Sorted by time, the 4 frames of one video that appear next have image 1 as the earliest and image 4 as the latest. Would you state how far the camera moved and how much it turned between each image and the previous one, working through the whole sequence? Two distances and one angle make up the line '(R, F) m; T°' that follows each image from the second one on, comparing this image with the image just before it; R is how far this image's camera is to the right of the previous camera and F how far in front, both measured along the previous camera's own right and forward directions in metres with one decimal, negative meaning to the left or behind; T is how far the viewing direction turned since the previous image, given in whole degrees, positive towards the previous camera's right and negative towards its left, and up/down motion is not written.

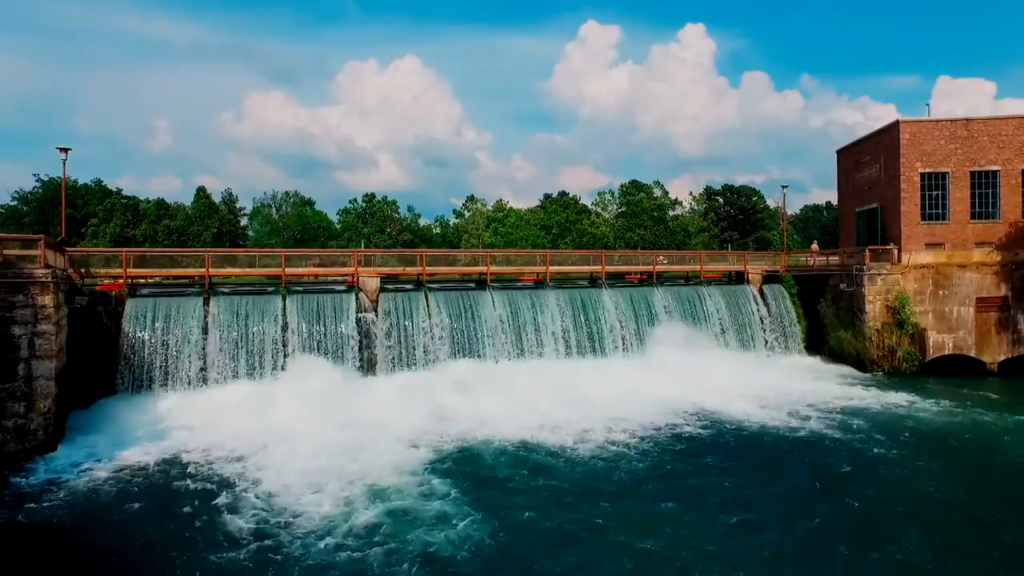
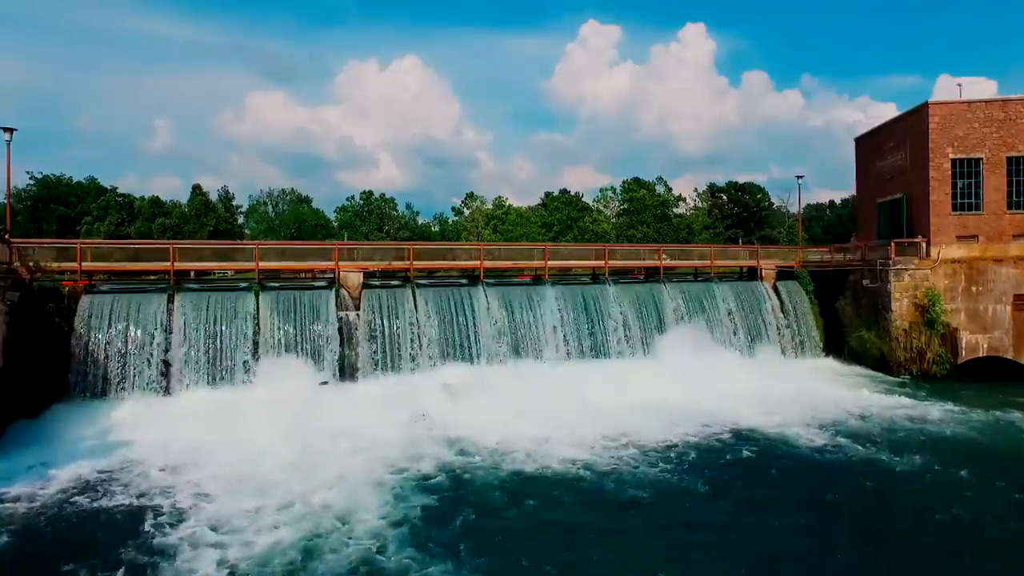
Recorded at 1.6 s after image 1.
(+0.1, +1.6) m; 0°
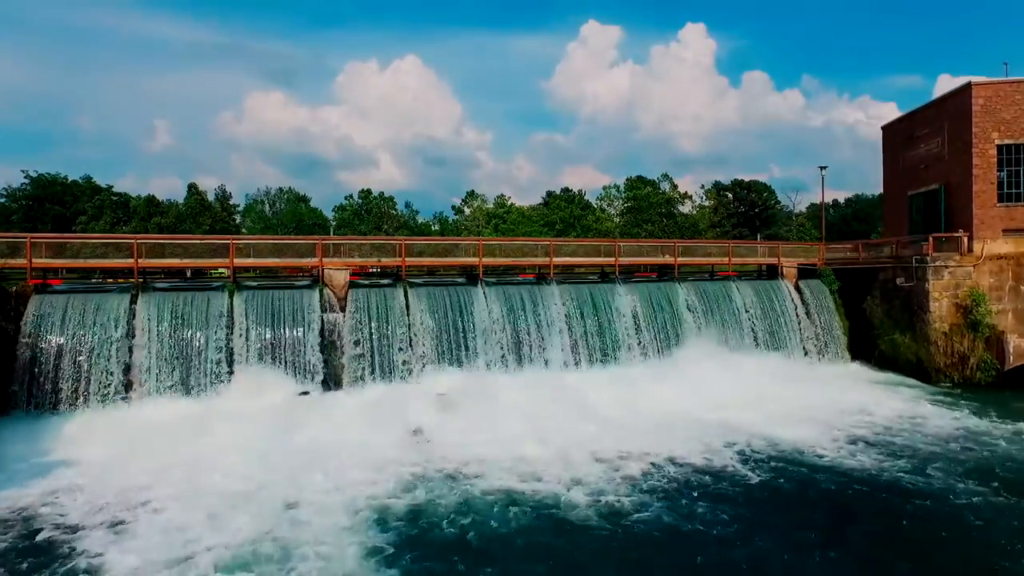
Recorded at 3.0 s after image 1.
(0.0, +1.7) m; 0°
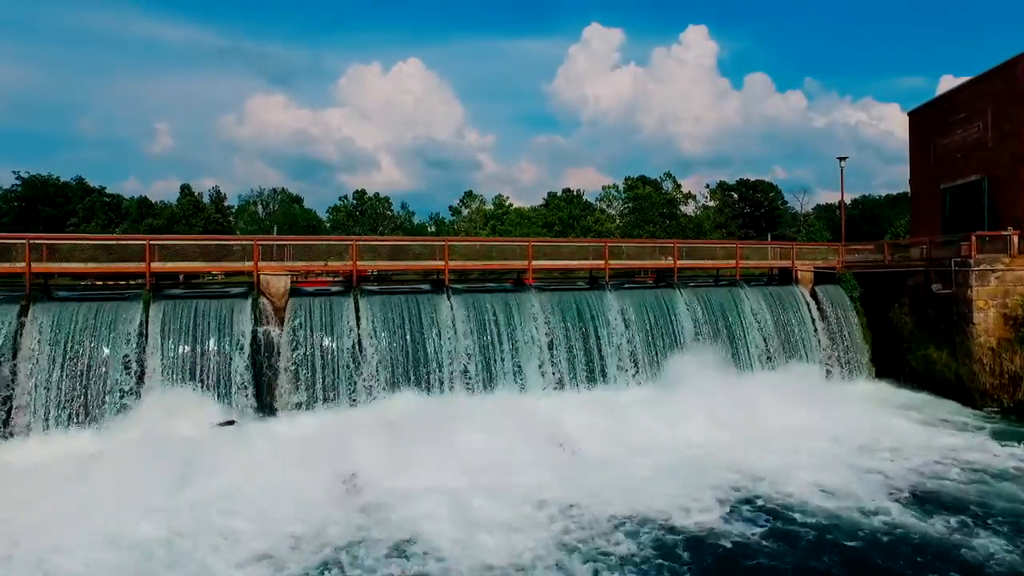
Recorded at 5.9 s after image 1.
(+0.7, +2.5) m; 0°
